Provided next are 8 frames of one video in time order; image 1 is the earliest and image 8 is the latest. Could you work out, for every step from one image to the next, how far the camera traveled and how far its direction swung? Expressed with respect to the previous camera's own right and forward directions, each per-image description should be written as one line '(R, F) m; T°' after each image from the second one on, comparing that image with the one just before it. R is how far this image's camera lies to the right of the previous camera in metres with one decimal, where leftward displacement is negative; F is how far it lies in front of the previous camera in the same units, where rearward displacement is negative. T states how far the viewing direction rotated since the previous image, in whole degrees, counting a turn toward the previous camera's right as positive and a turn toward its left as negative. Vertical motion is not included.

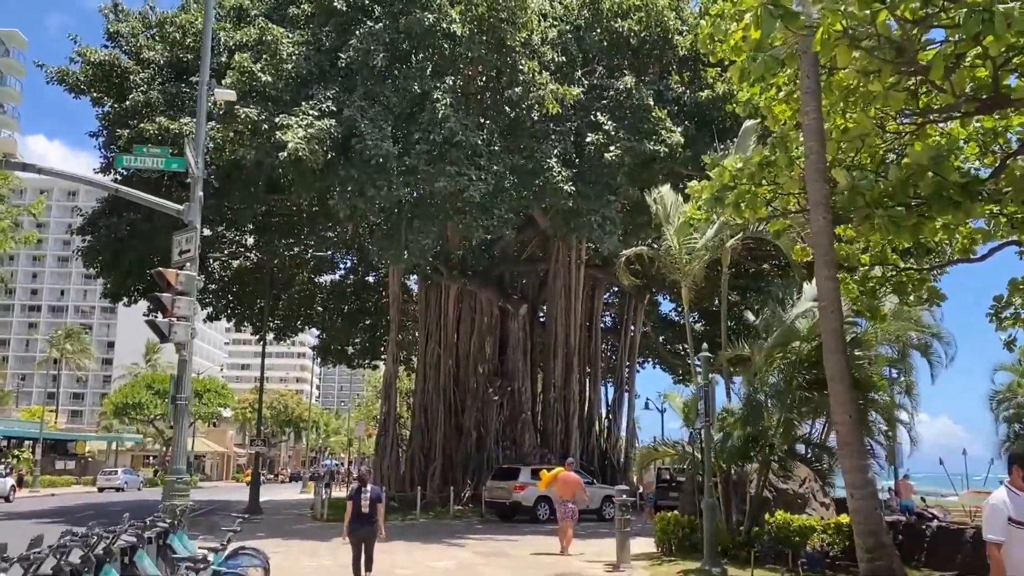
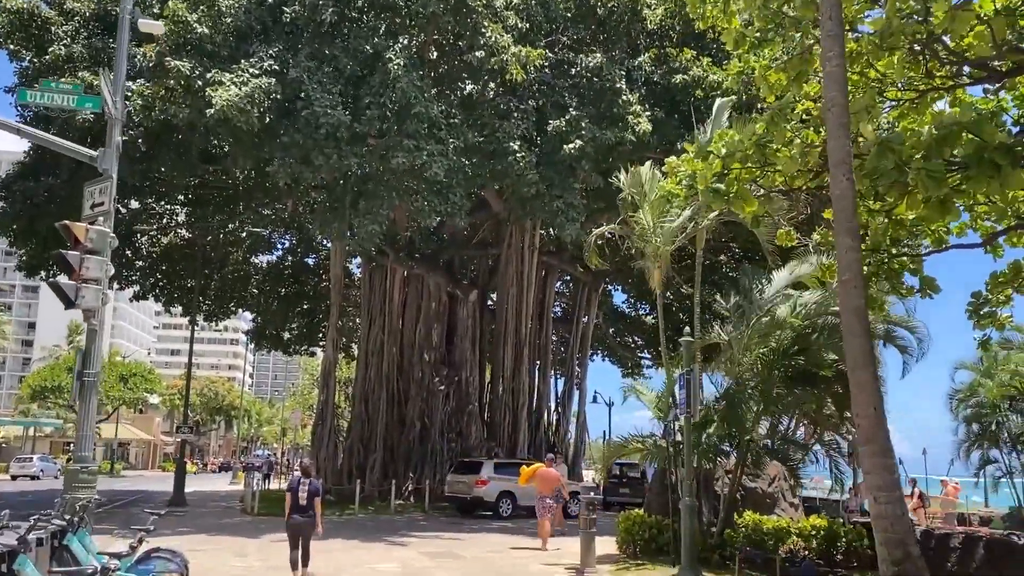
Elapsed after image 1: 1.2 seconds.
(-0.2, +1.2) m; +4°
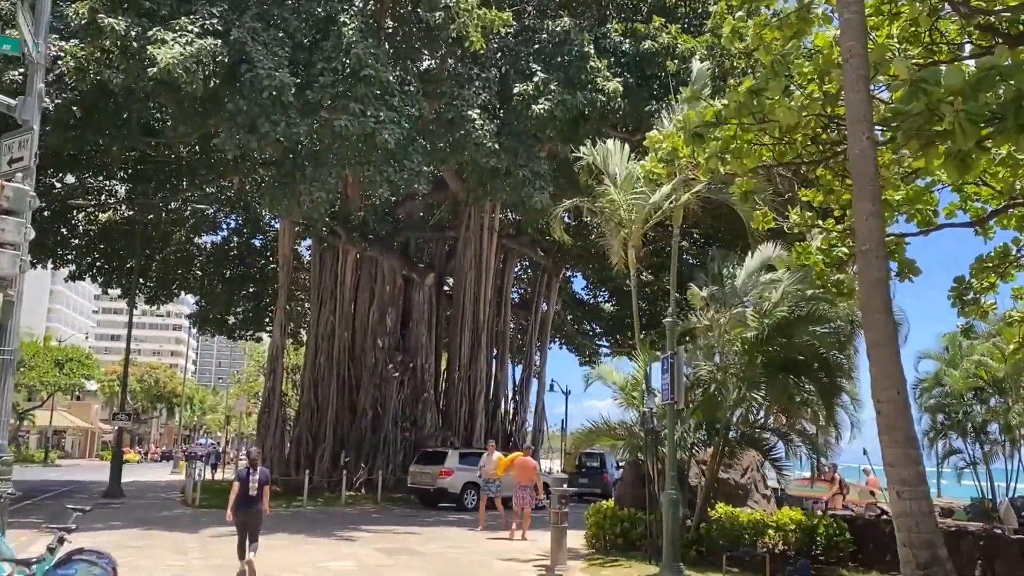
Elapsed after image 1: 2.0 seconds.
(-0.2, +0.8) m; +3°
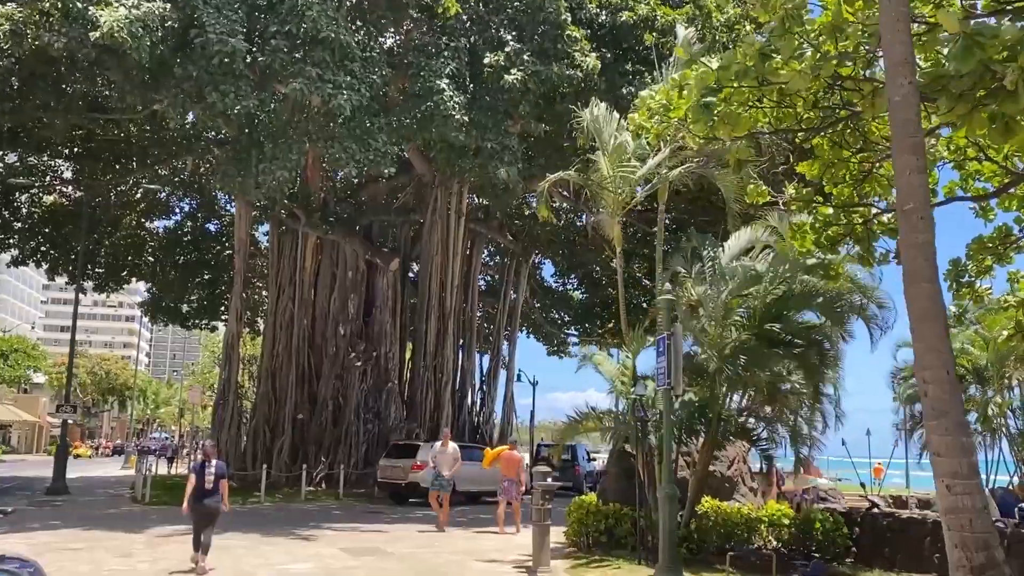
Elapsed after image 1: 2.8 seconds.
(-0.2, +0.9) m; +2°
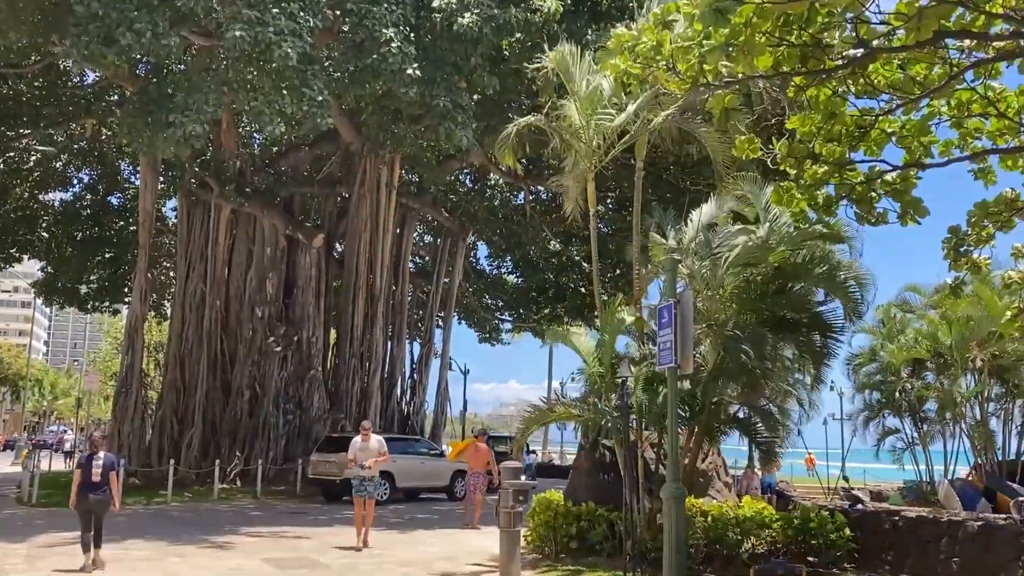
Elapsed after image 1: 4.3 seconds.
(-0.4, +1.6) m; +5°
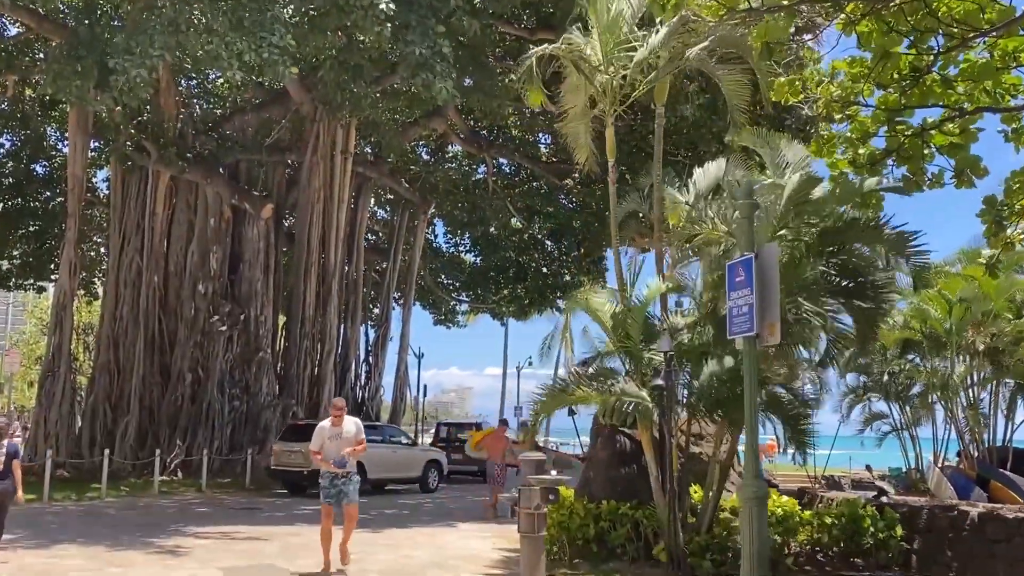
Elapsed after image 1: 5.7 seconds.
(-0.6, +1.4) m; +4°
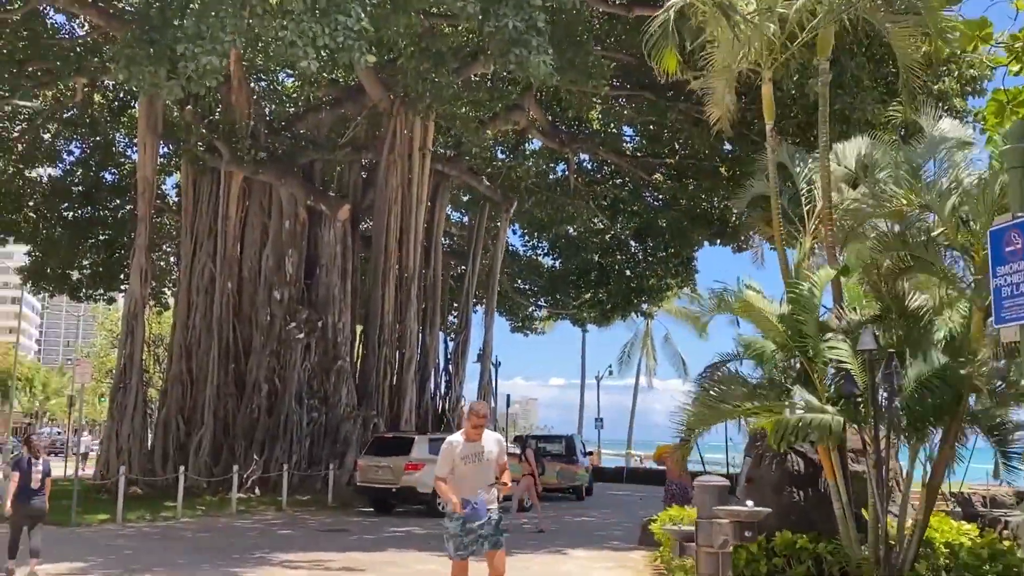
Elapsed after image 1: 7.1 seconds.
(-0.6, +1.2) m; -3°
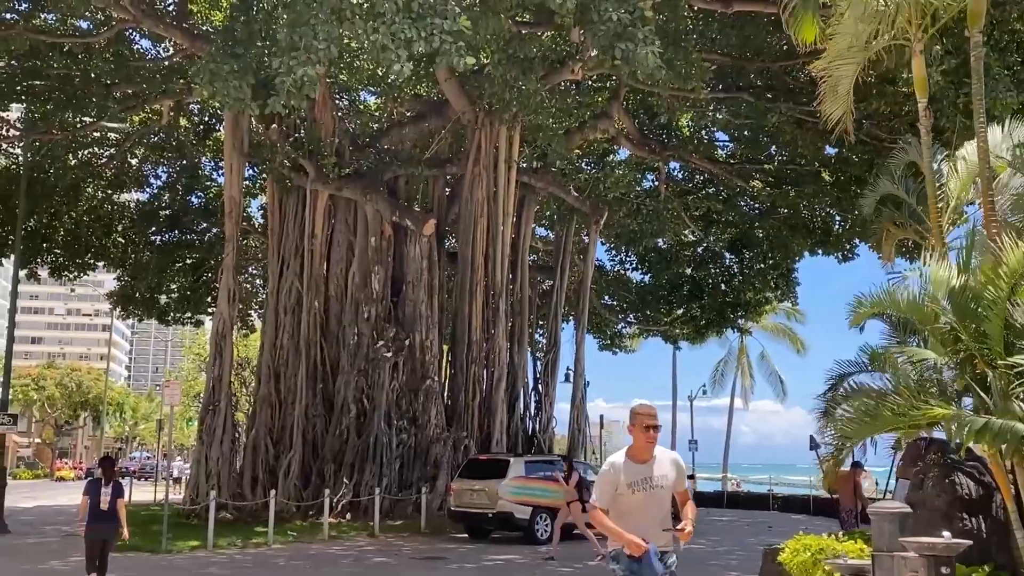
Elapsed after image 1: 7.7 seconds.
(-0.3, +0.6) m; -4°
